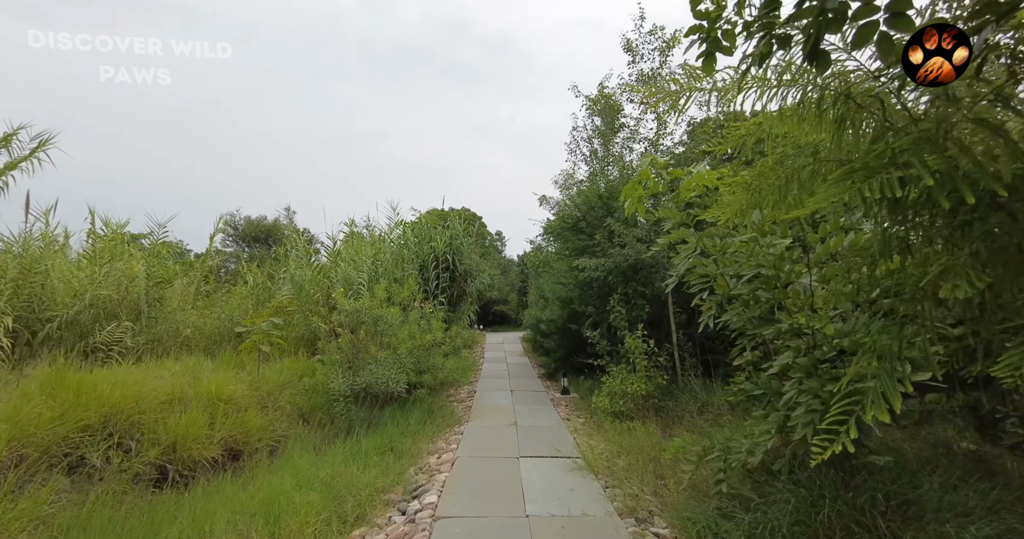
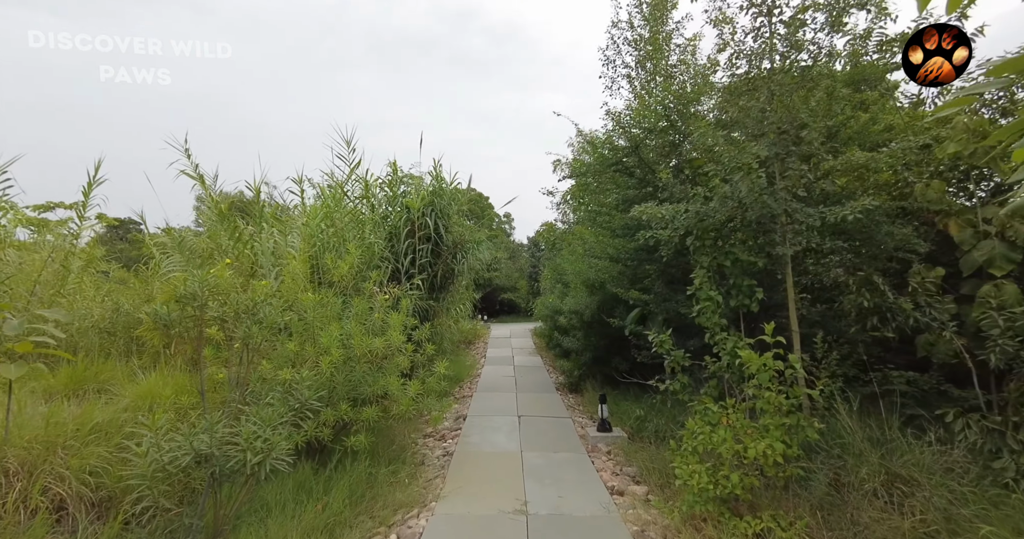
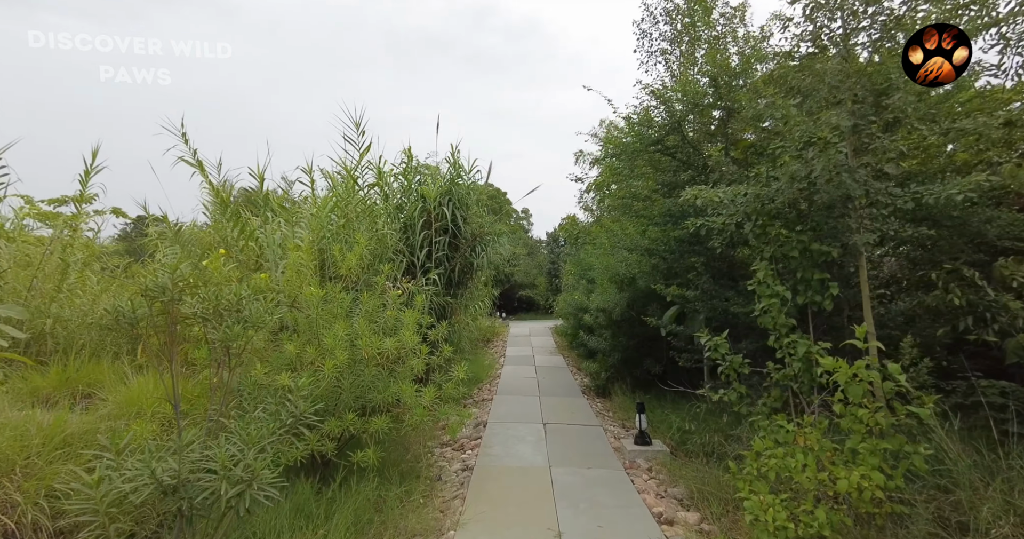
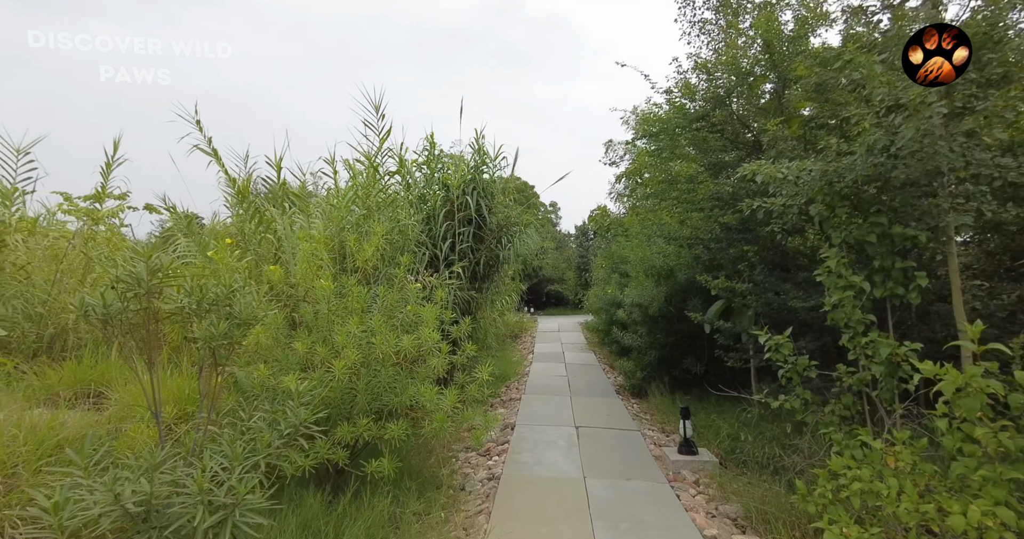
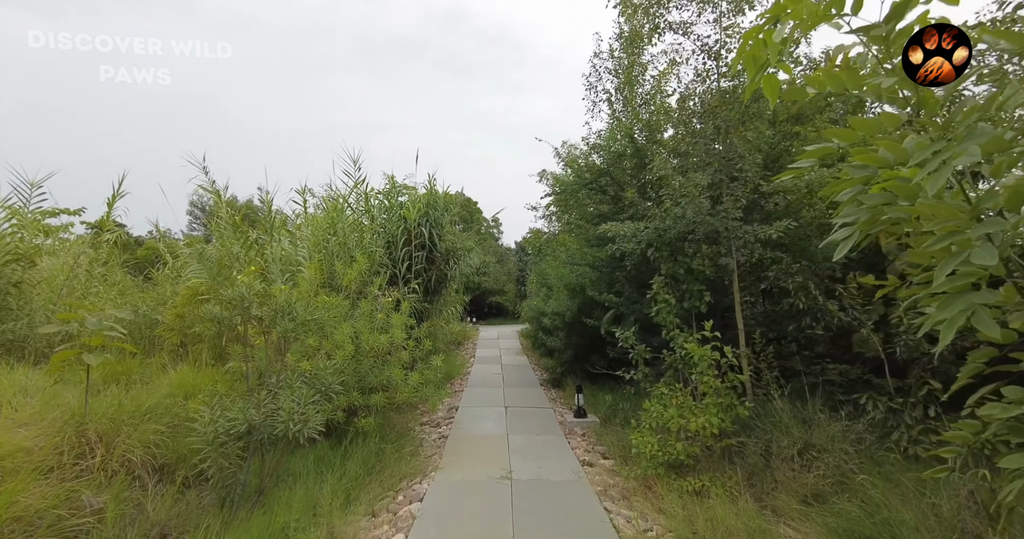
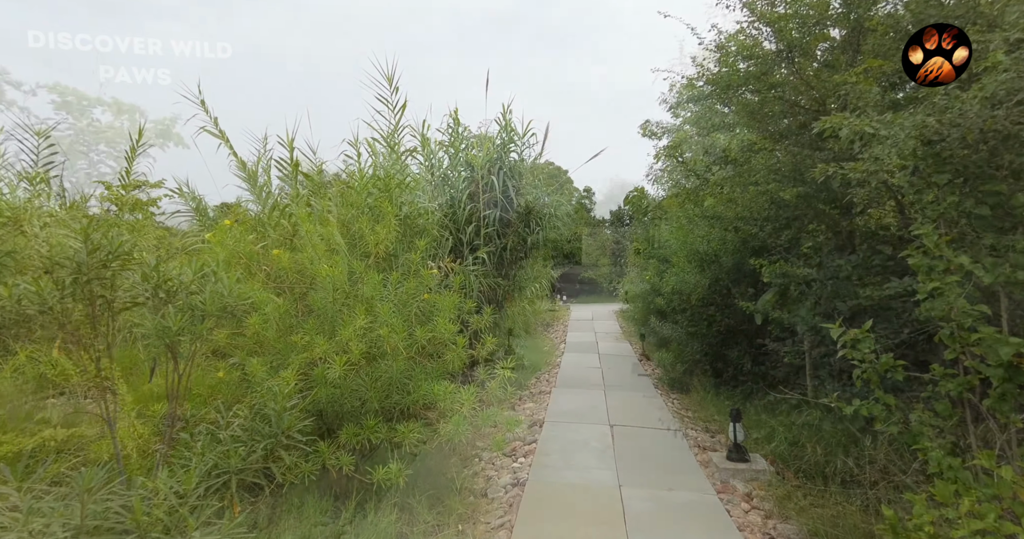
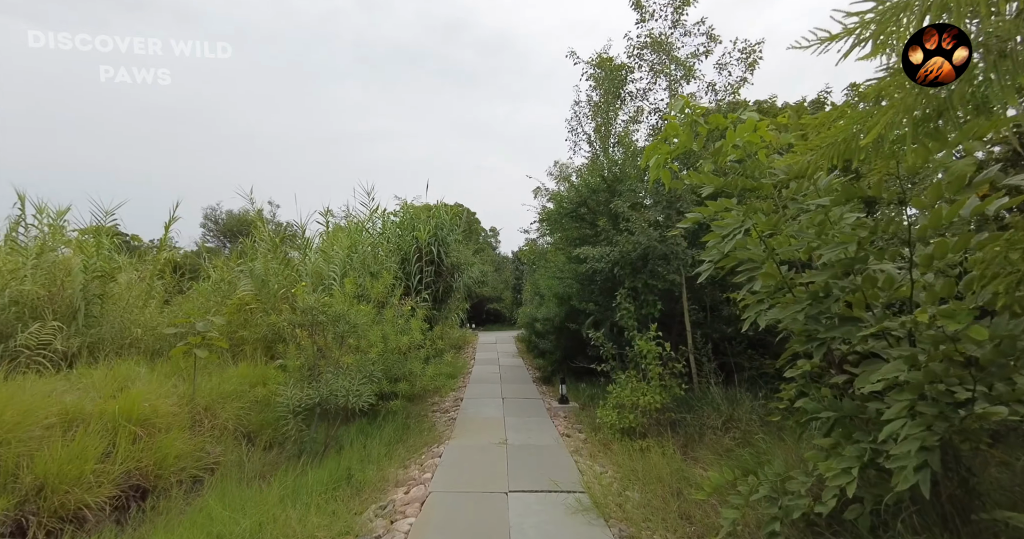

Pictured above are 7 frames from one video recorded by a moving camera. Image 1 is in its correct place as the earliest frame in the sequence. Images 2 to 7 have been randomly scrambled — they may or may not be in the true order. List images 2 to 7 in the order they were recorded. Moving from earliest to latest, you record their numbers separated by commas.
7, 5, 2, 3, 4, 6
